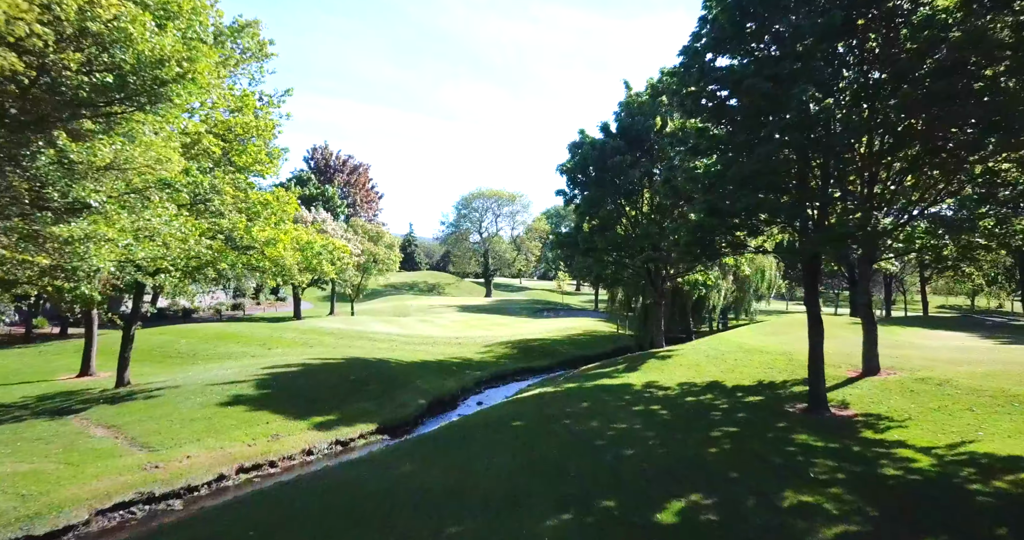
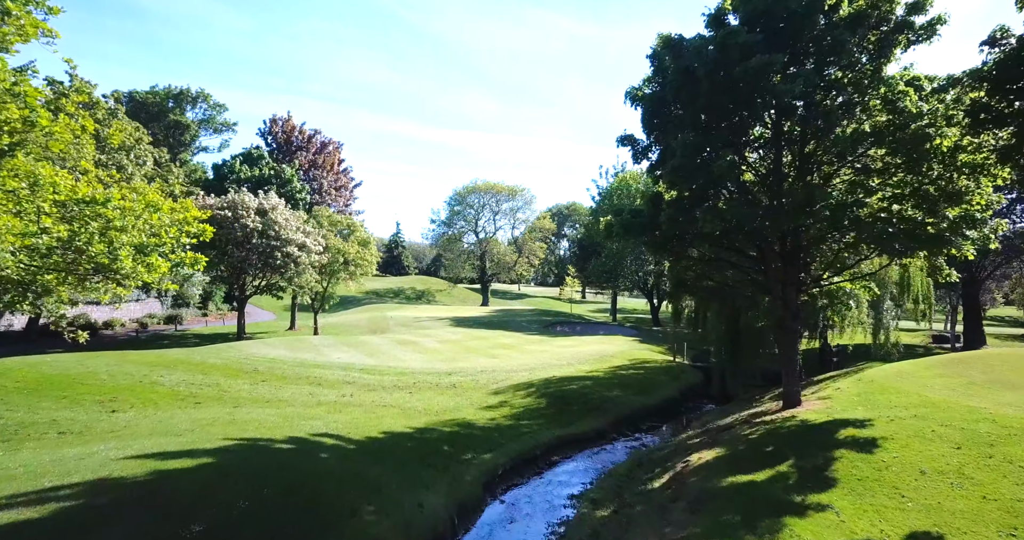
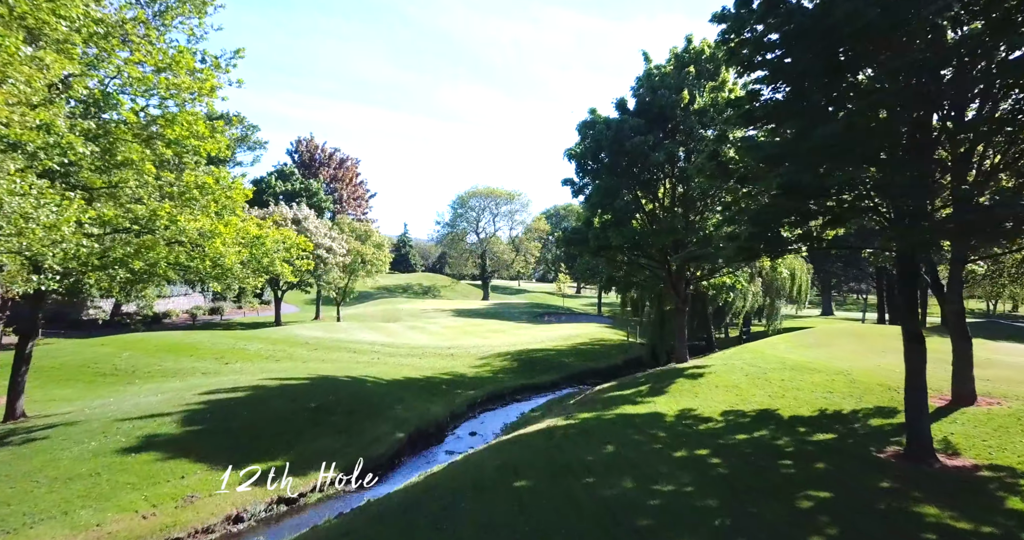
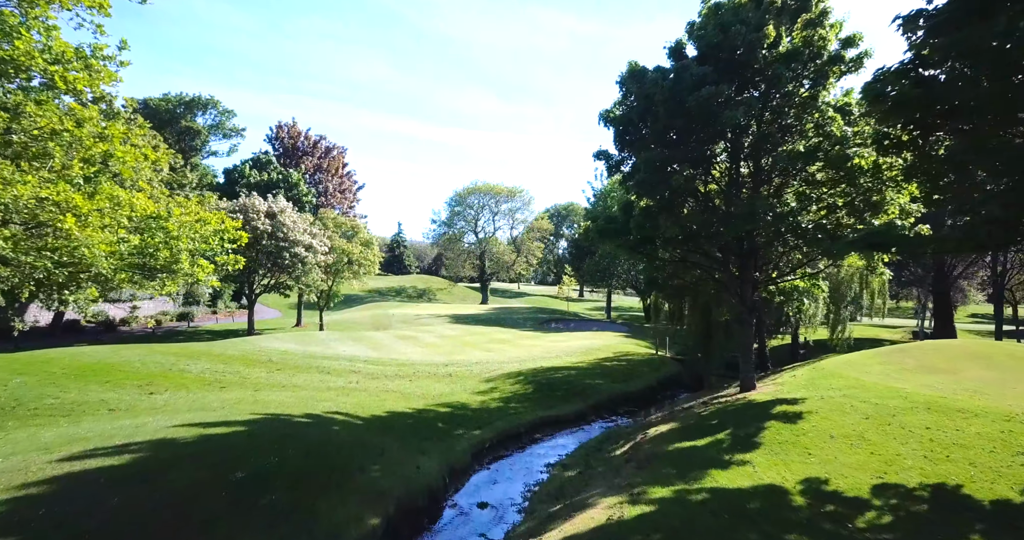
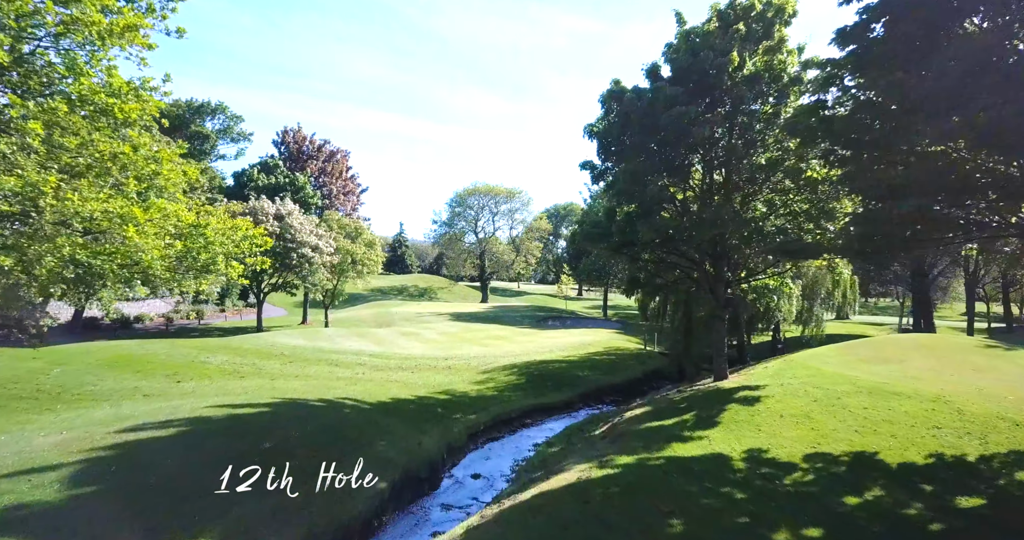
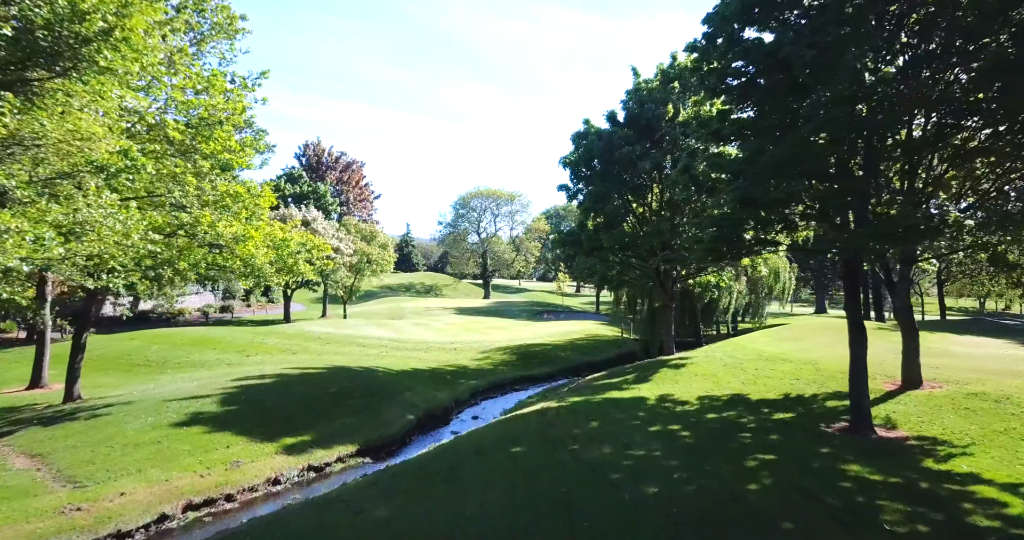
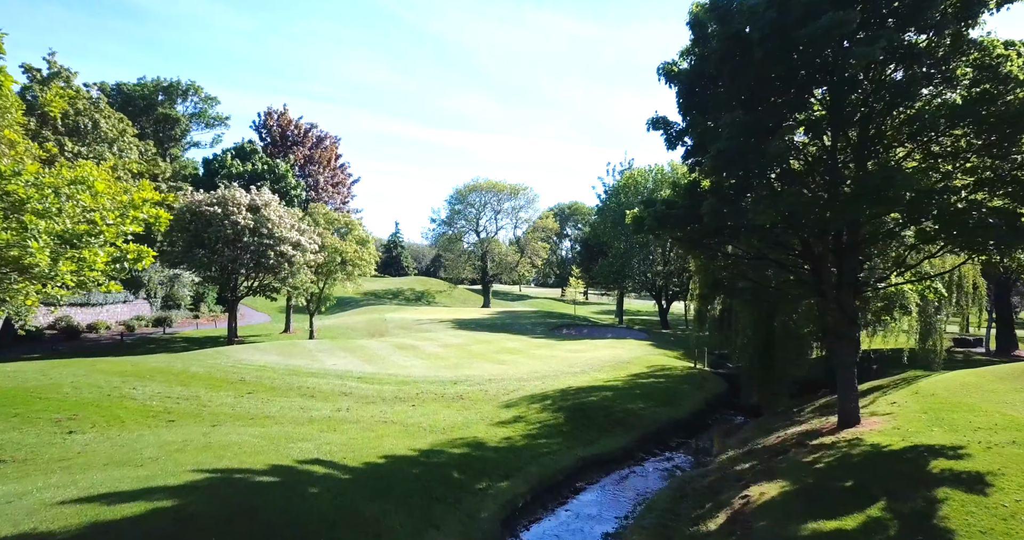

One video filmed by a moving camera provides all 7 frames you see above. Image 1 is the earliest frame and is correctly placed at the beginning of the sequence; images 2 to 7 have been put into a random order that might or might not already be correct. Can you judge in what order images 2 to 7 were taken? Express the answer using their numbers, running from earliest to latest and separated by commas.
6, 3, 5, 4, 2, 7
